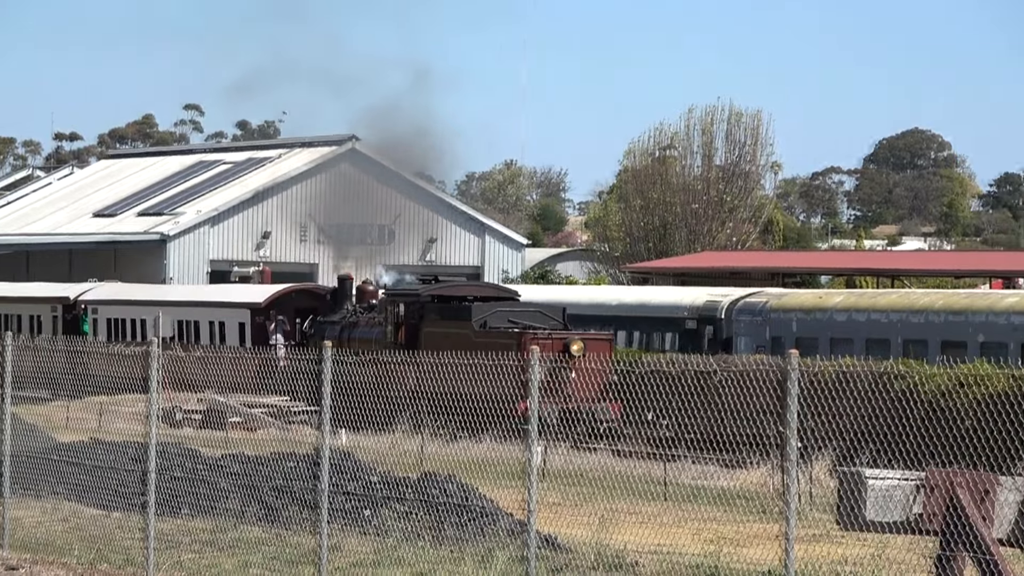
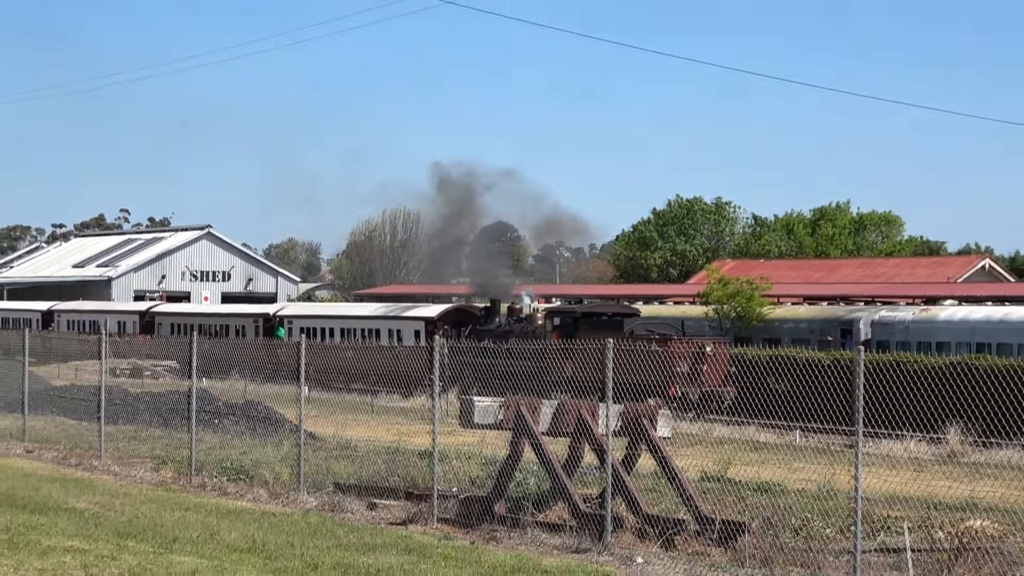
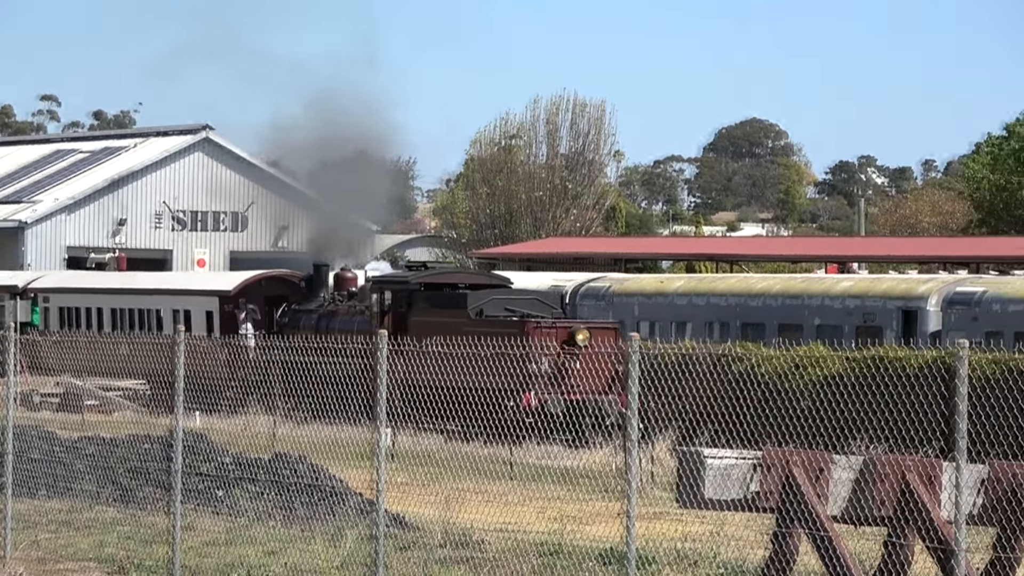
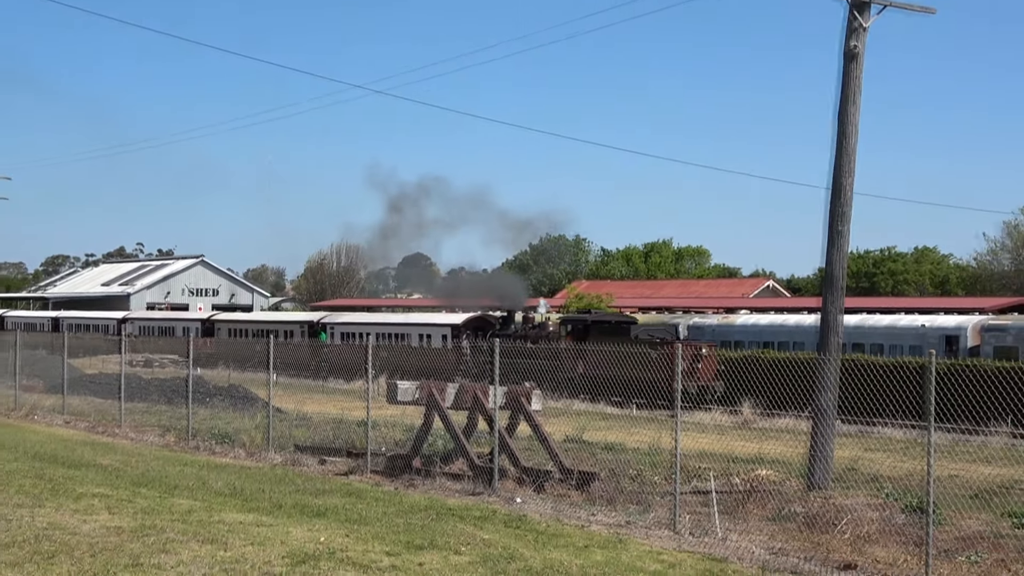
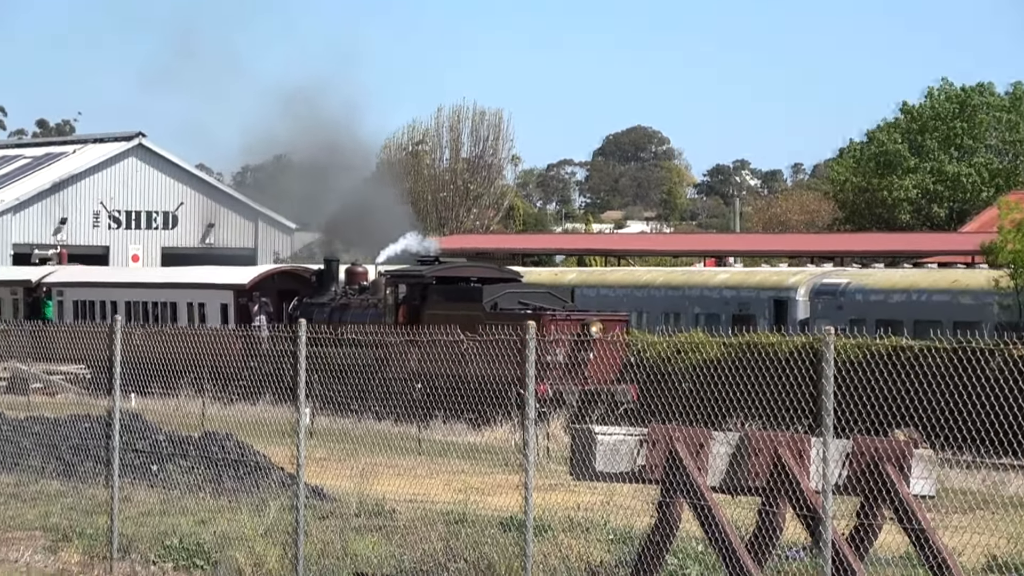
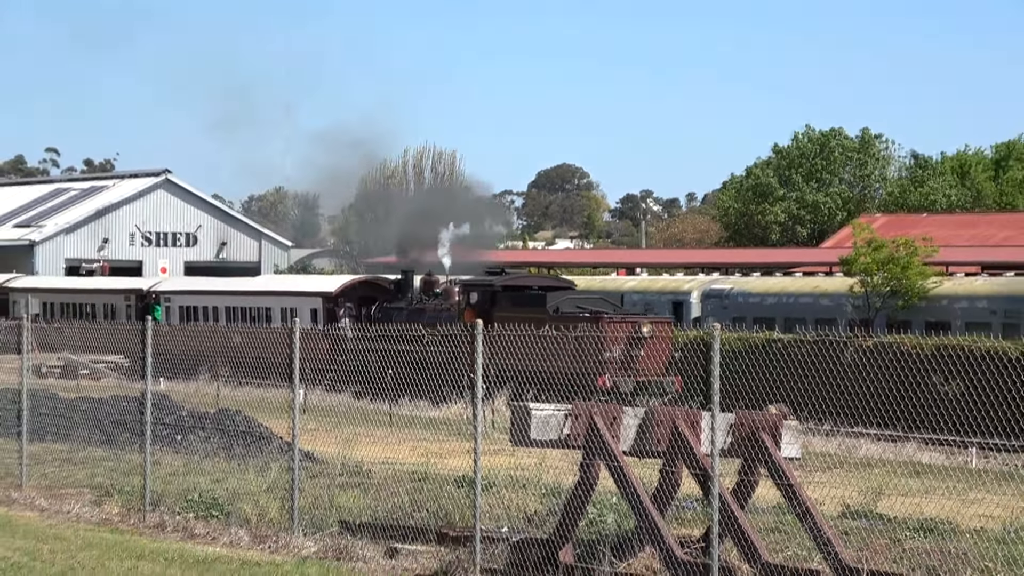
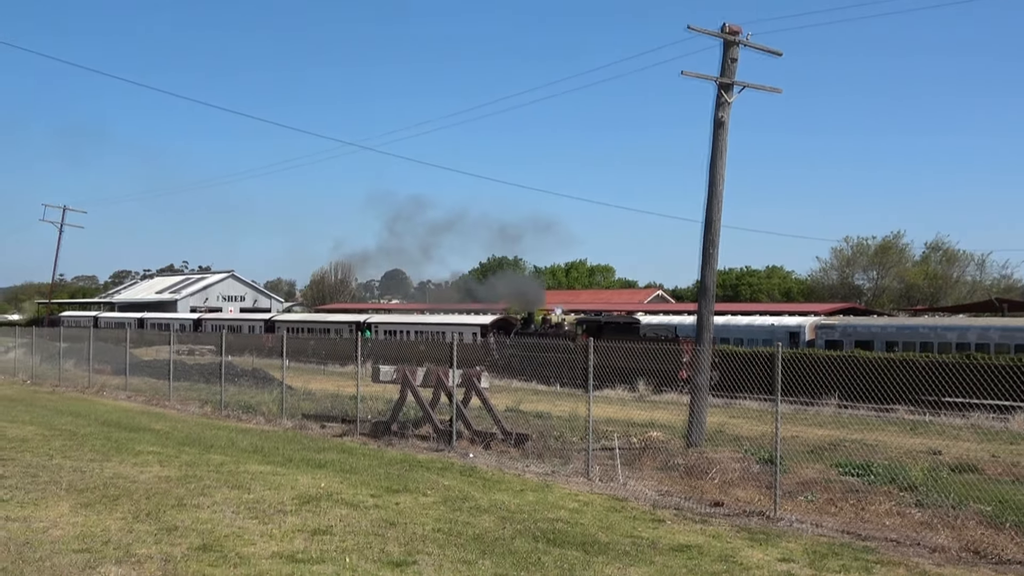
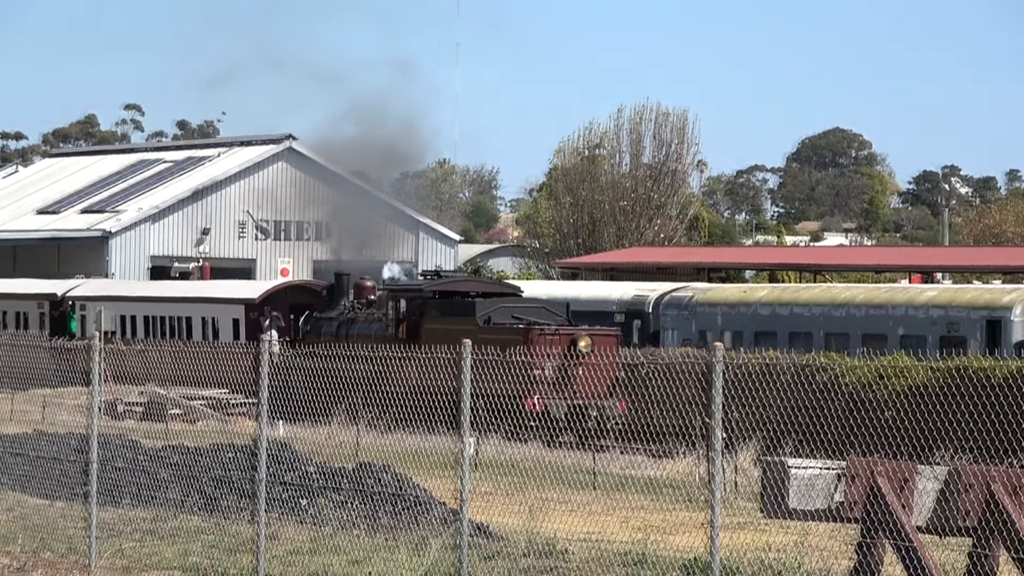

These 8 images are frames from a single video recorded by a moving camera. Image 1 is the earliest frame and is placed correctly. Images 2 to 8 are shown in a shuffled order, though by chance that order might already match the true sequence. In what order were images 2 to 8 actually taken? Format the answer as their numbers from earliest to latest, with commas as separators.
8, 3, 5, 6, 2, 4, 7
